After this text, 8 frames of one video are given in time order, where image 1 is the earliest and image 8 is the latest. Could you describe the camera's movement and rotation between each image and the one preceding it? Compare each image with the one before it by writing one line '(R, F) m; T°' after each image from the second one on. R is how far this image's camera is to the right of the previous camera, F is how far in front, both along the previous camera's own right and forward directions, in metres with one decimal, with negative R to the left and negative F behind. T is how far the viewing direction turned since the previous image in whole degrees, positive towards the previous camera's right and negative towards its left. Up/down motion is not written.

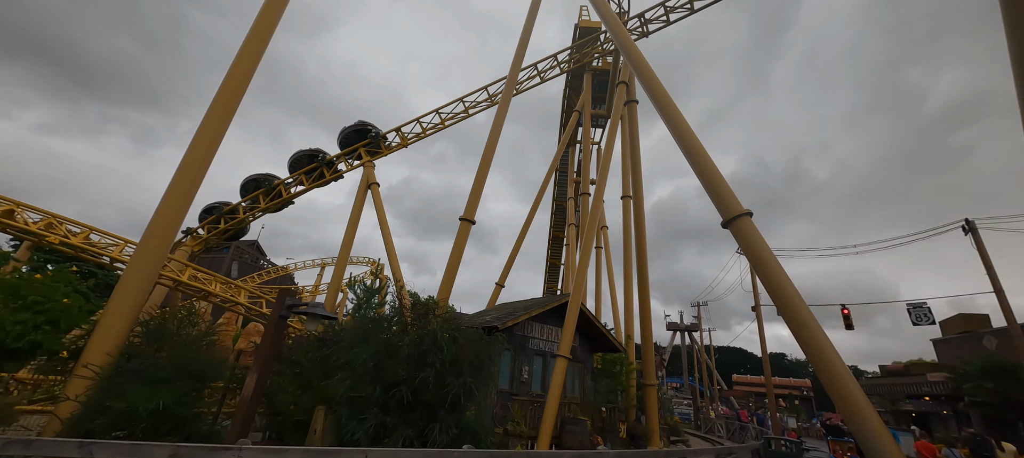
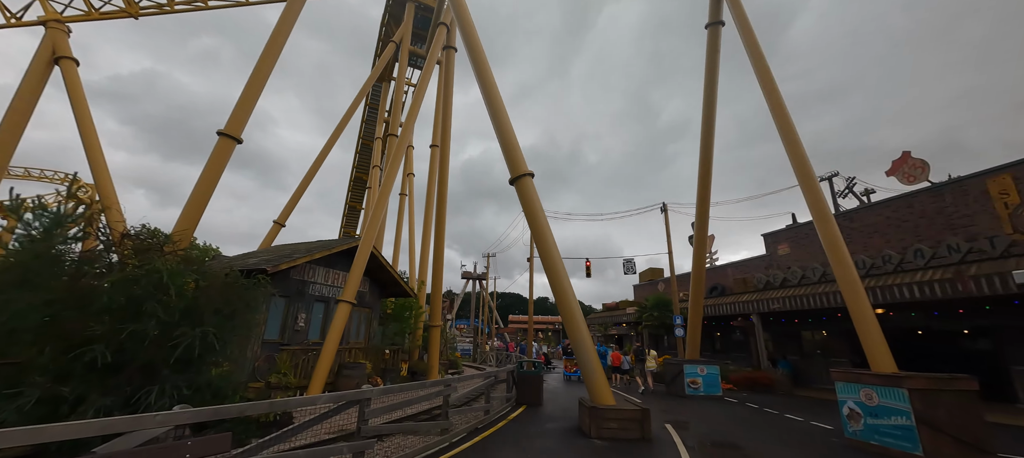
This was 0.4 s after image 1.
(+0.5, 0.0) m; +27°
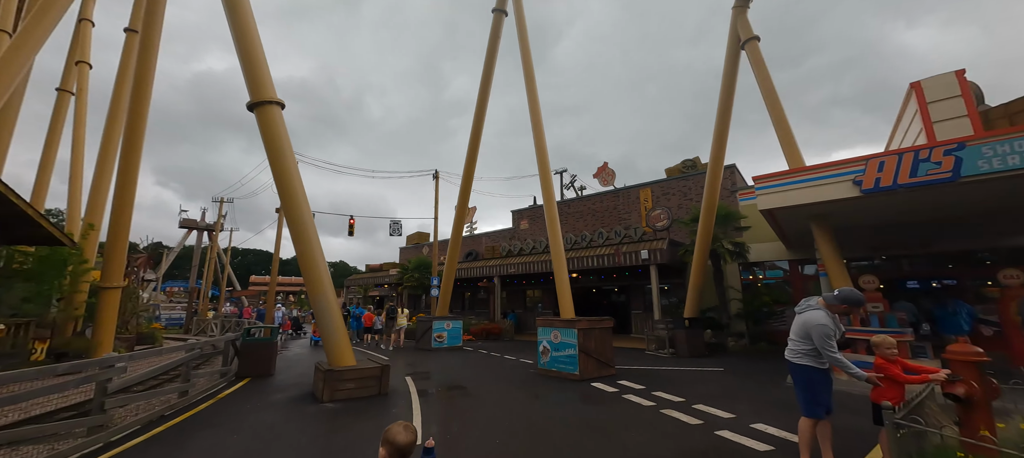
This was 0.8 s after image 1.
(0.0, -0.4) m; +31°
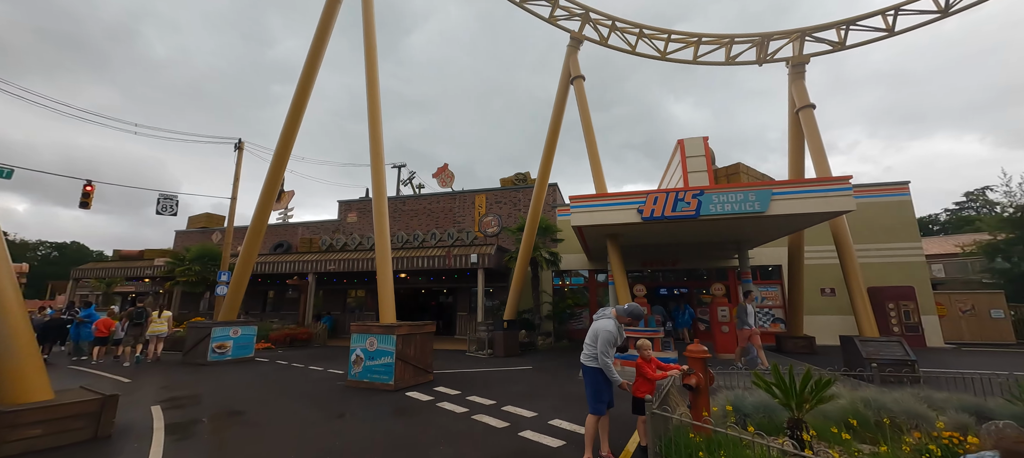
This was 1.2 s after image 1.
(+0.2, +0.2) m; +22°
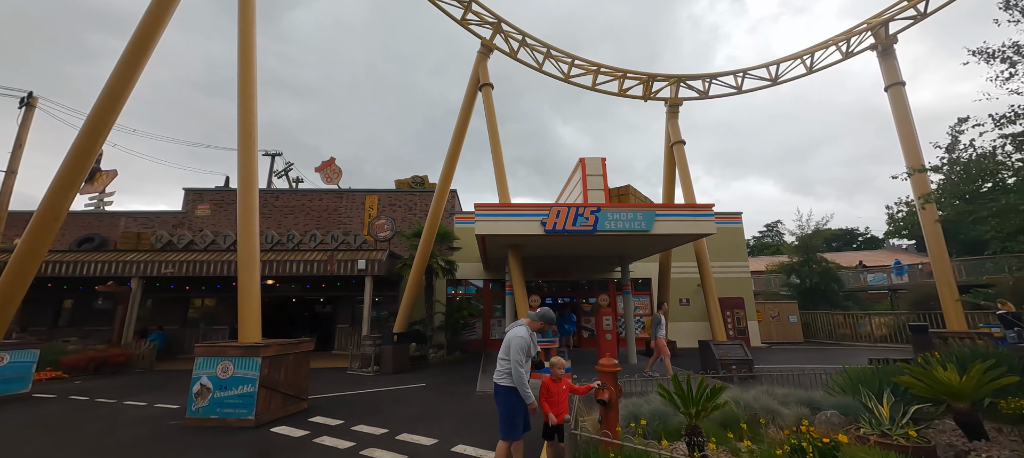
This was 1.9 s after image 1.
(-0.4, +0.5) m; +17°
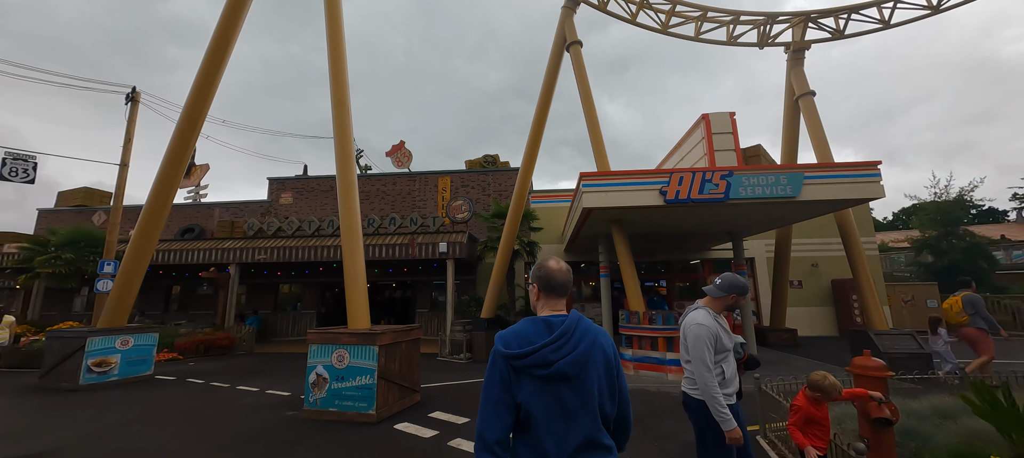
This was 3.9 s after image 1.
(-1.2, +0.9) m; -7°
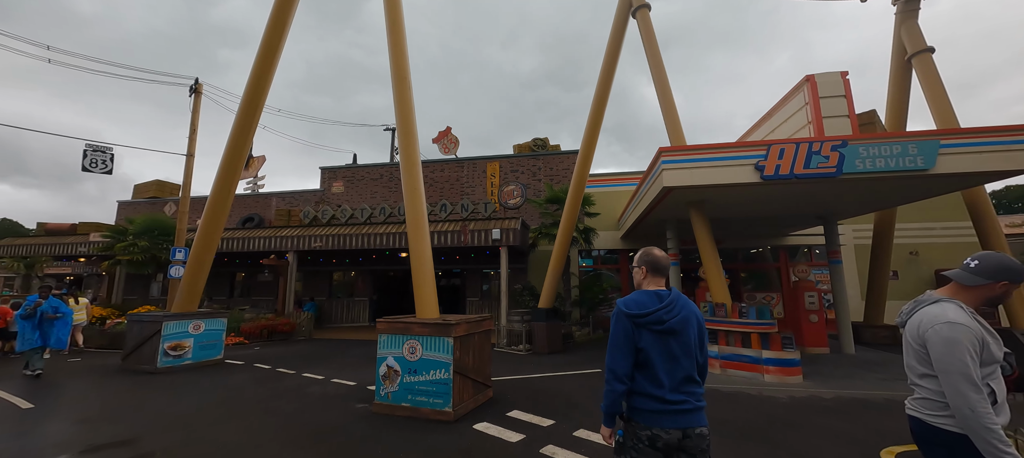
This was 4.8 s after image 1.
(-0.6, +0.6) m; -5°
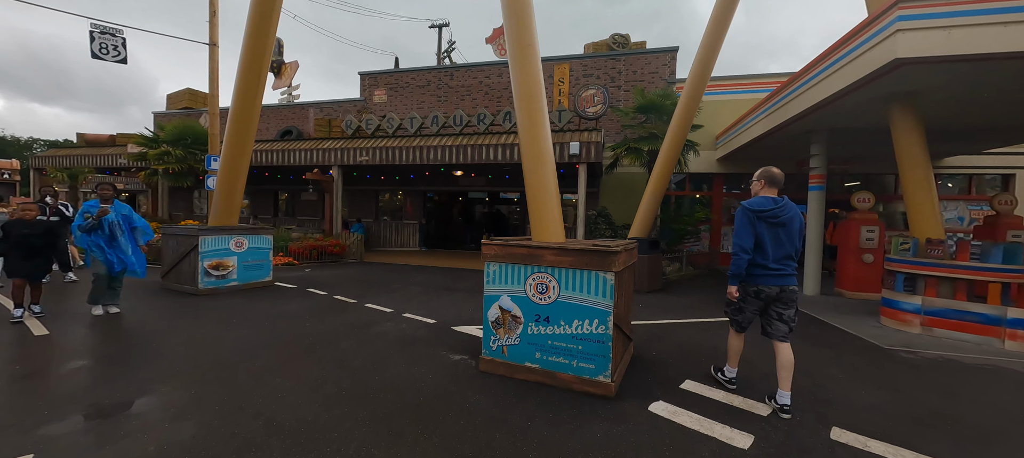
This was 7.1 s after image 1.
(-1.4, +2.0) m; -4°
